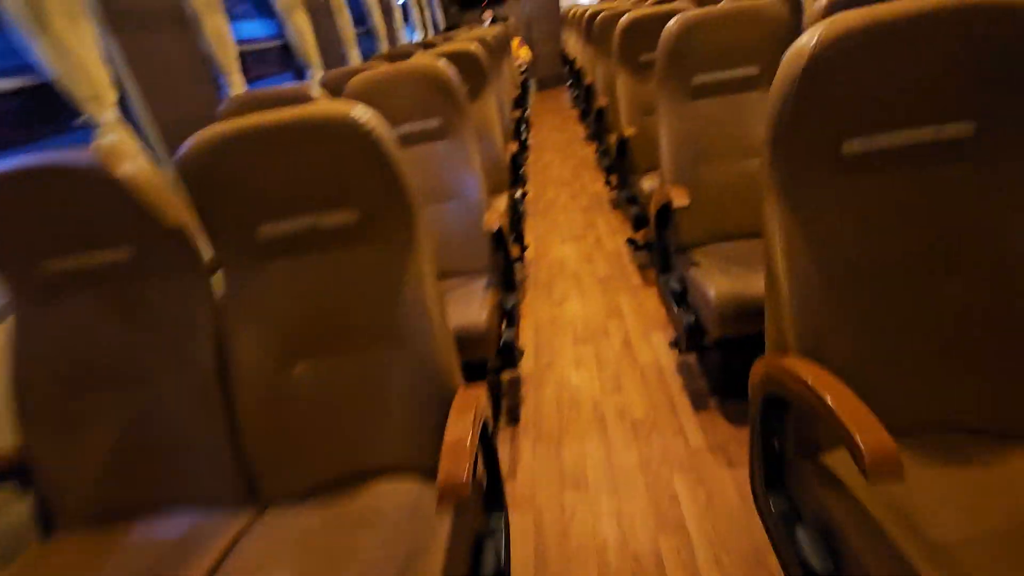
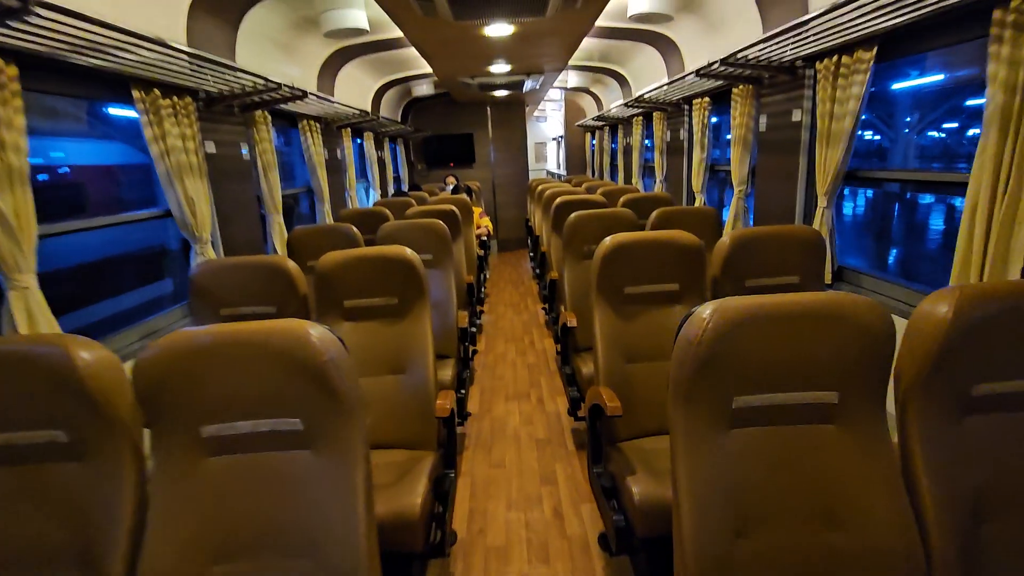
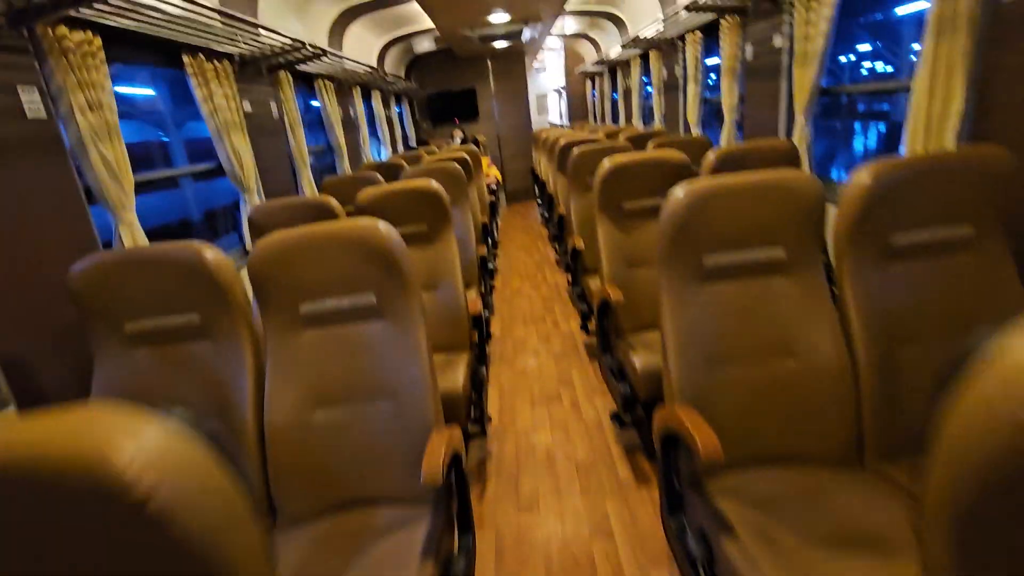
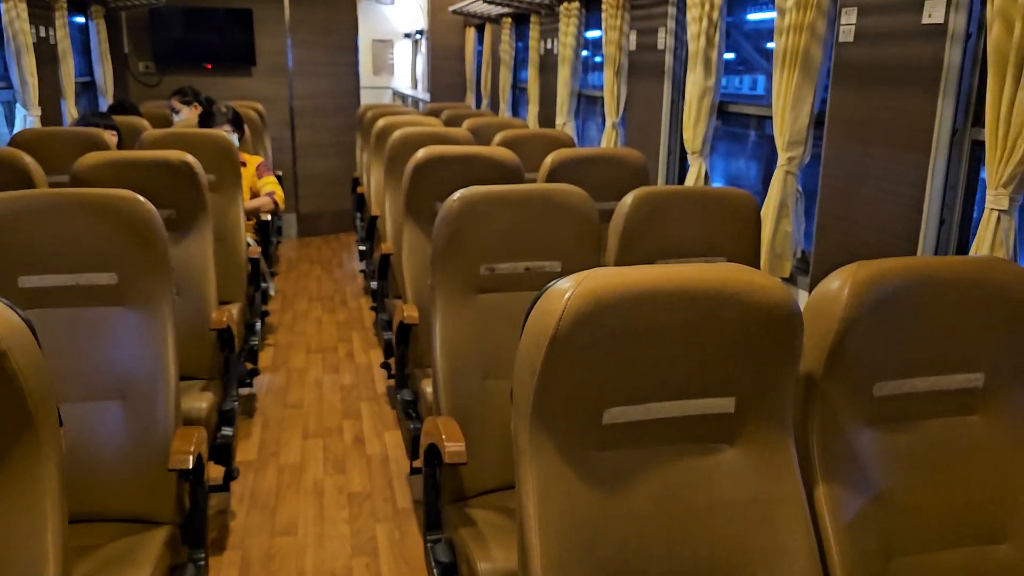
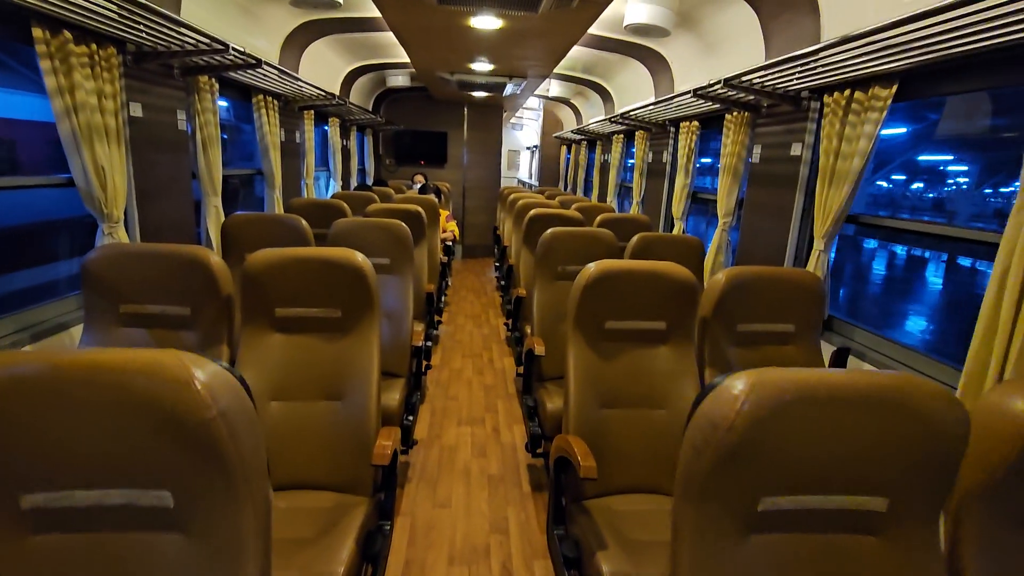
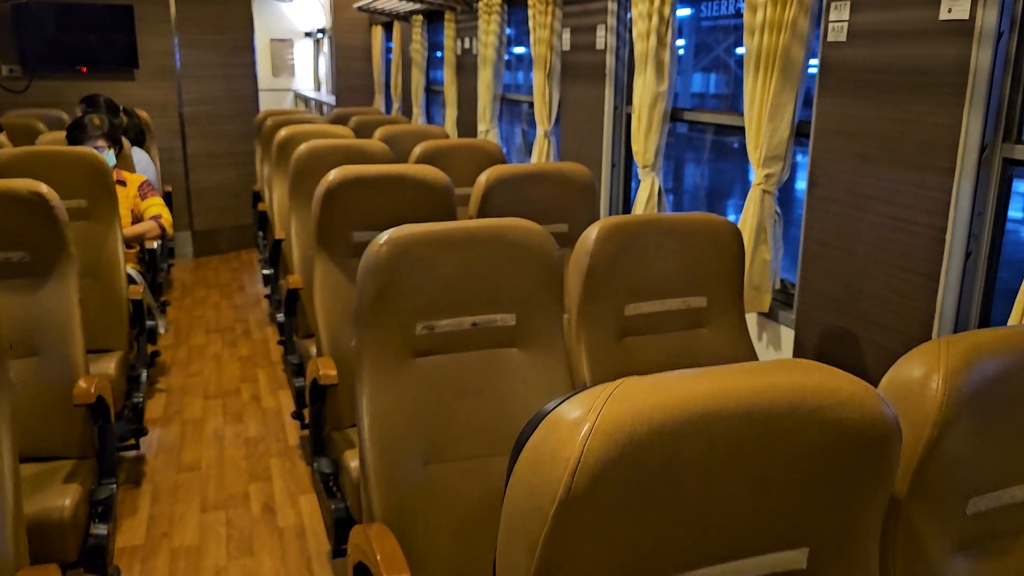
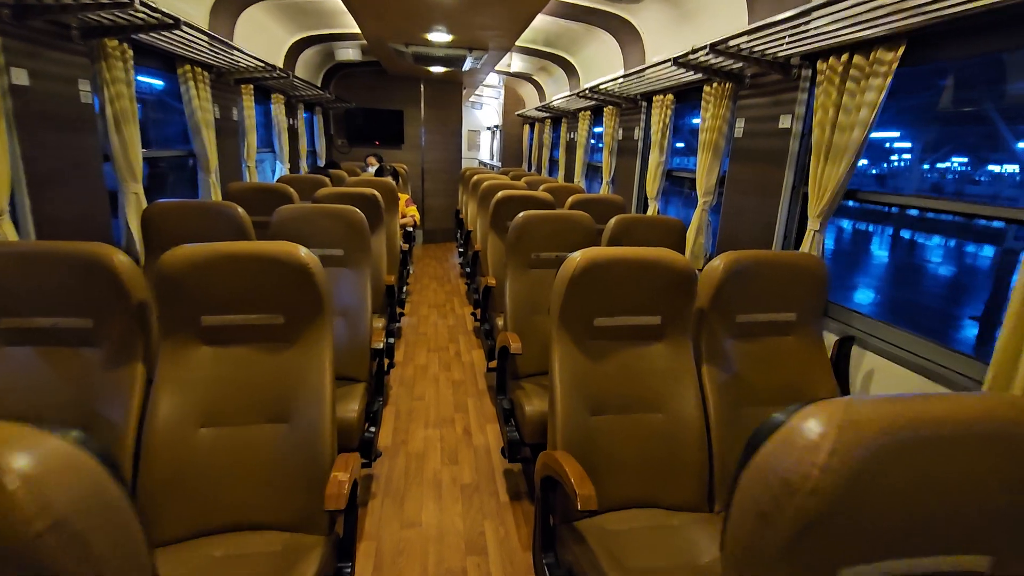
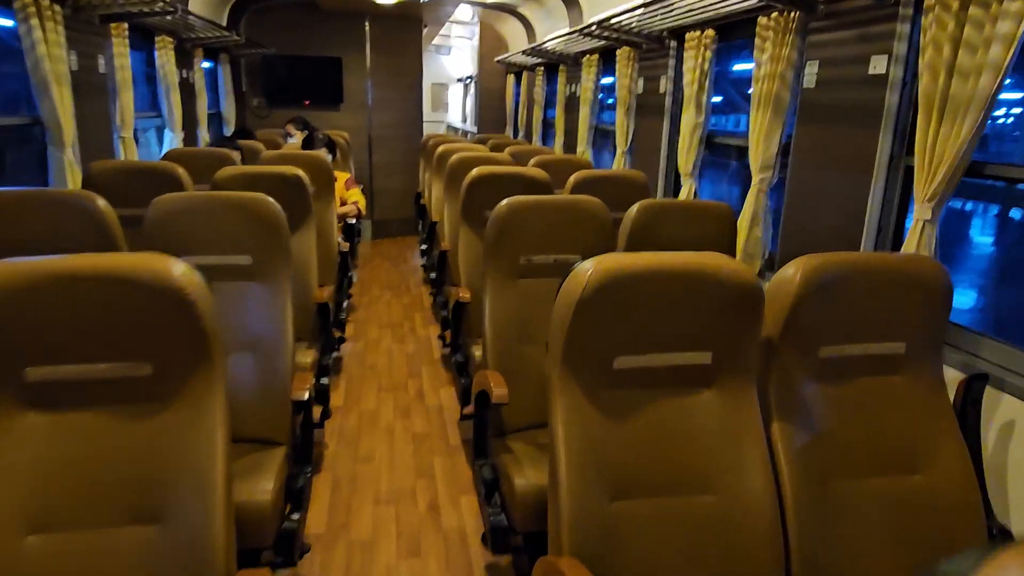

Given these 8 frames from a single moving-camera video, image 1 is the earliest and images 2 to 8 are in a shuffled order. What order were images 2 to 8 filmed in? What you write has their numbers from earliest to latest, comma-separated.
3, 2, 5, 7, 8, 4, 6
